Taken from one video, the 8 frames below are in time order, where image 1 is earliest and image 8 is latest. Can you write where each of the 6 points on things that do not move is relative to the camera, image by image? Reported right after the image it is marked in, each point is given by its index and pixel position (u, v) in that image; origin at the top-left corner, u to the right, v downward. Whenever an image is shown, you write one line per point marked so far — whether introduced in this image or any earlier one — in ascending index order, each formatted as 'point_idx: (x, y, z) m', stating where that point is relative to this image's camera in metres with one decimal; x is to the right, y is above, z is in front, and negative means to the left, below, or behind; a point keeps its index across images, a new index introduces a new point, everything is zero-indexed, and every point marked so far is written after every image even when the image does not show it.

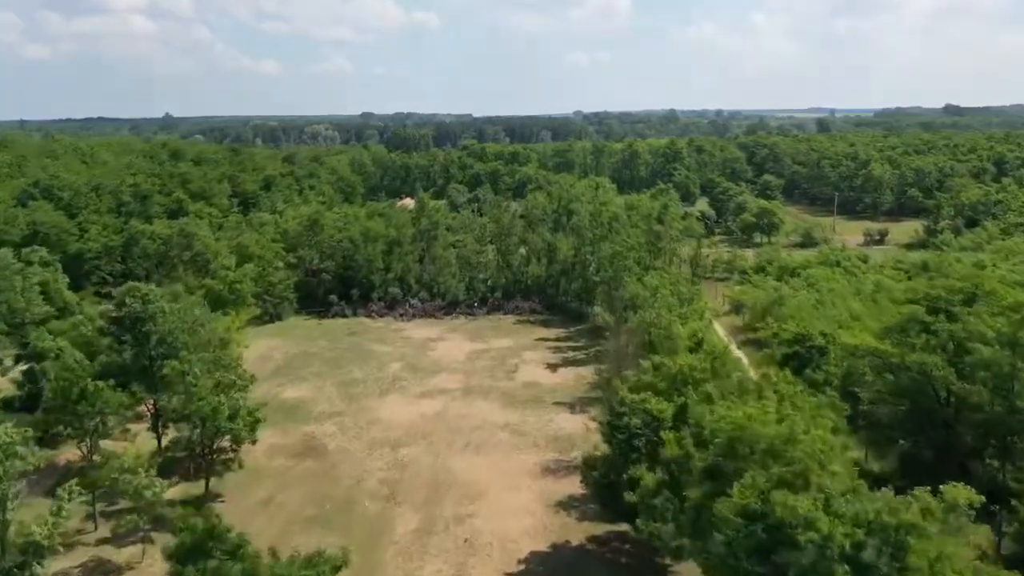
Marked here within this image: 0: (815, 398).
0: (+5.9, -2.2, +16.1) m
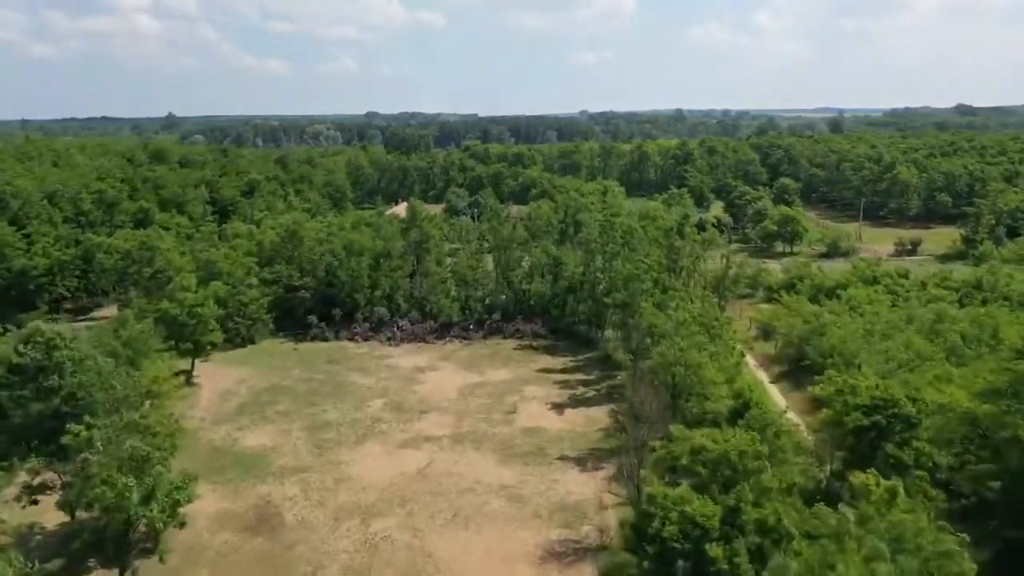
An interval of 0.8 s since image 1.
0: (+5.7, -3.0, +11.9) m
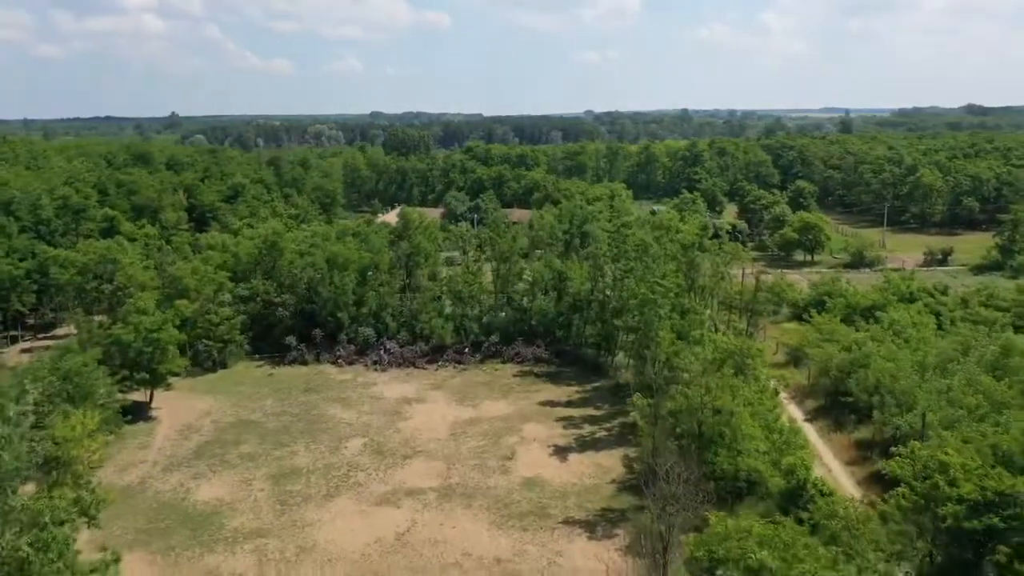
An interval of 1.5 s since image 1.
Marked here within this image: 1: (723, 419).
0: (+5.6, -3.7, +8.6) m
1: (+4.5, -2.8, +17.8) m
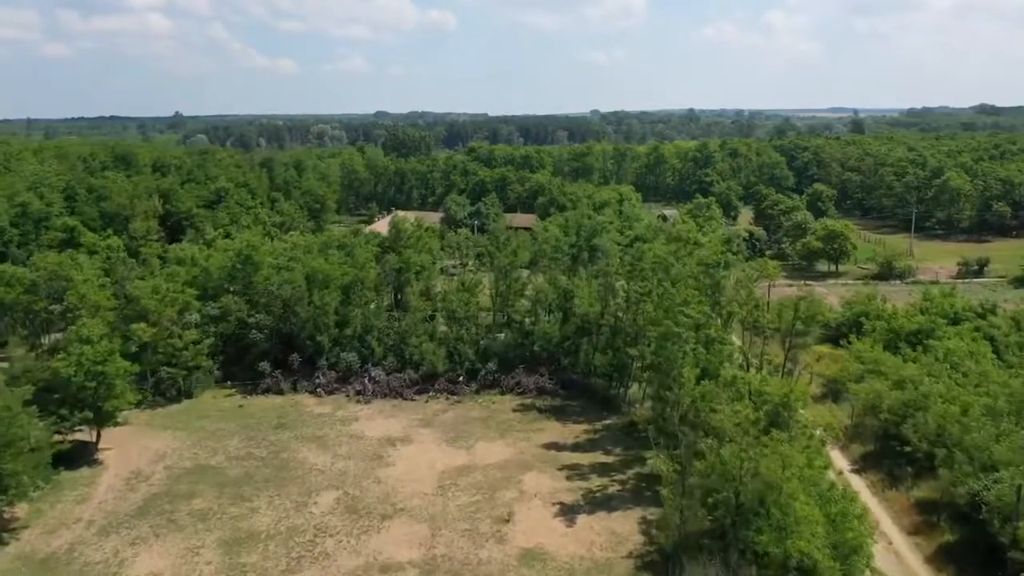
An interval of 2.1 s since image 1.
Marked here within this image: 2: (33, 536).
0: (+5.5, -4.4, +5.2) m
1: (+4.4, -3.5, +14.4) m
2: (-10.6, -5.5, +18.4) m
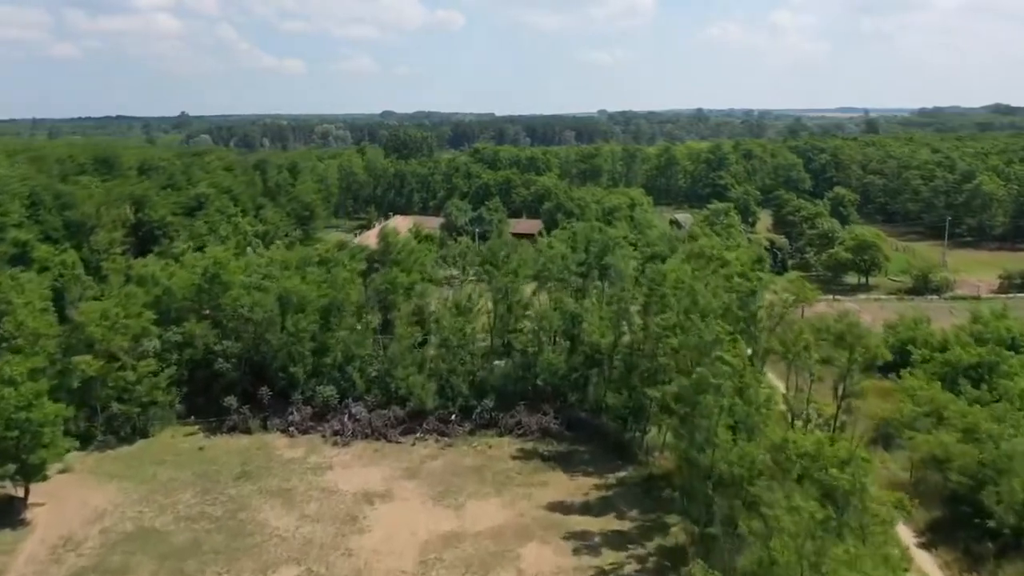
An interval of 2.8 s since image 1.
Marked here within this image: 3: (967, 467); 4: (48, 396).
0: (+5.3, -5.1, +1.7) m
1: (+4.3, -4.2, +10.9) m
2: (-10.6, -6.2, +15.1) m
3: (+9.3, -3.7, +17.2) m
4: (-10.7, -2.5, +19.3) m
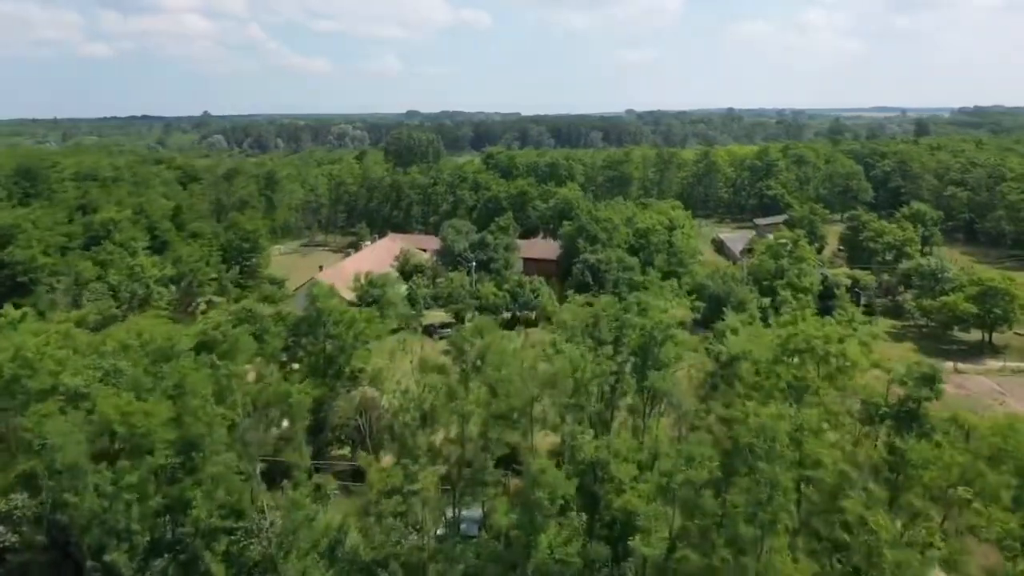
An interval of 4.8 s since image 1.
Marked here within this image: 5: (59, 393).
0: (+4.1, -7.4, -8.8) m
1: (+3.4, -6.5, +0.4) m
2: (-11.4, -8.3, +5.0) m
3: (+8.6, -6.0, +6.5) m
4: (-11.3, -4.6, +9.2) m
5: (-9.0, -1.9, +16.5) m
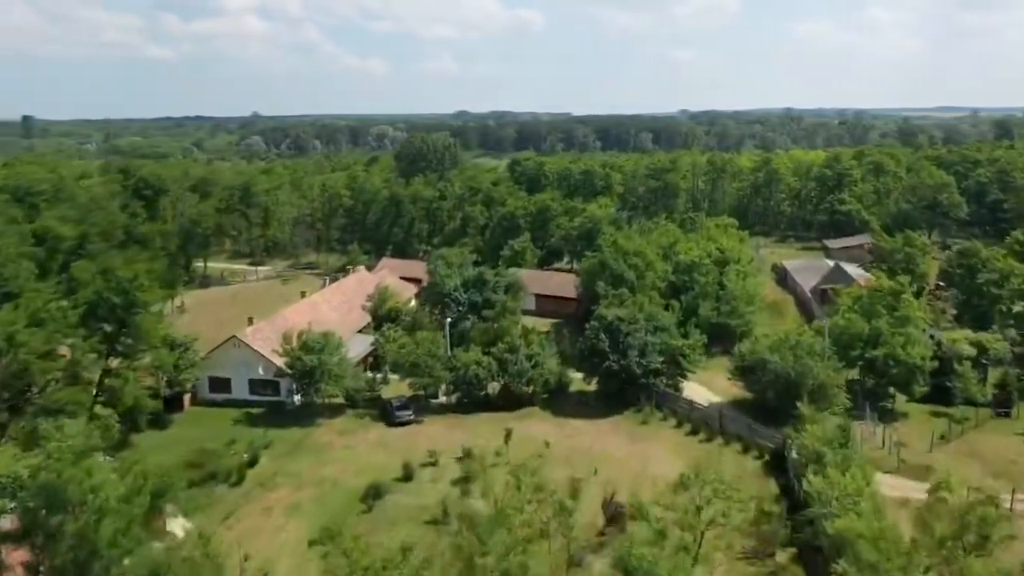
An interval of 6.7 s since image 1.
0: (+0.8, -9.5, -18.9) m
1: (+0.7, -8.6, -9.6) m
2: (-13.8, -10.3, -4.1) m
3: (+6.3, -8.2, -3.8) m
4: (-13.4, -6.6, +0.1) m
5: (-10.6, -3.9, +7.2) m
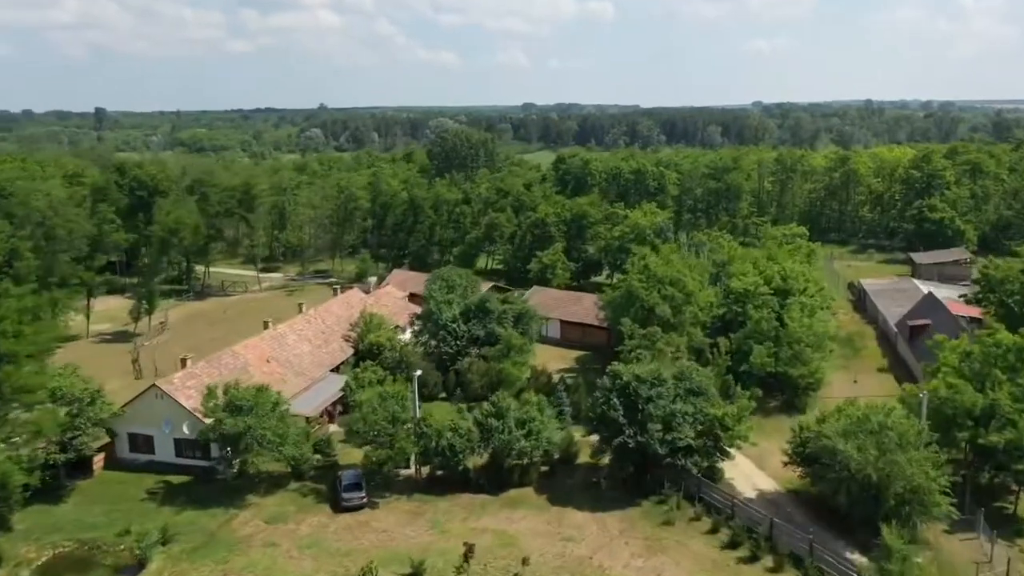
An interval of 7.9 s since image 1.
0: (-3.3, -11.1, -24.9) m
1: (-2.6, -10.1, -15.7) m
2: (-16.7, -11.4, -9.0) m
3: (+3.4, -9.7, -10.4) m
4: (-15.9, -7.7, -4.9) m
5: (-12.6, -5.0, +2.0) m
